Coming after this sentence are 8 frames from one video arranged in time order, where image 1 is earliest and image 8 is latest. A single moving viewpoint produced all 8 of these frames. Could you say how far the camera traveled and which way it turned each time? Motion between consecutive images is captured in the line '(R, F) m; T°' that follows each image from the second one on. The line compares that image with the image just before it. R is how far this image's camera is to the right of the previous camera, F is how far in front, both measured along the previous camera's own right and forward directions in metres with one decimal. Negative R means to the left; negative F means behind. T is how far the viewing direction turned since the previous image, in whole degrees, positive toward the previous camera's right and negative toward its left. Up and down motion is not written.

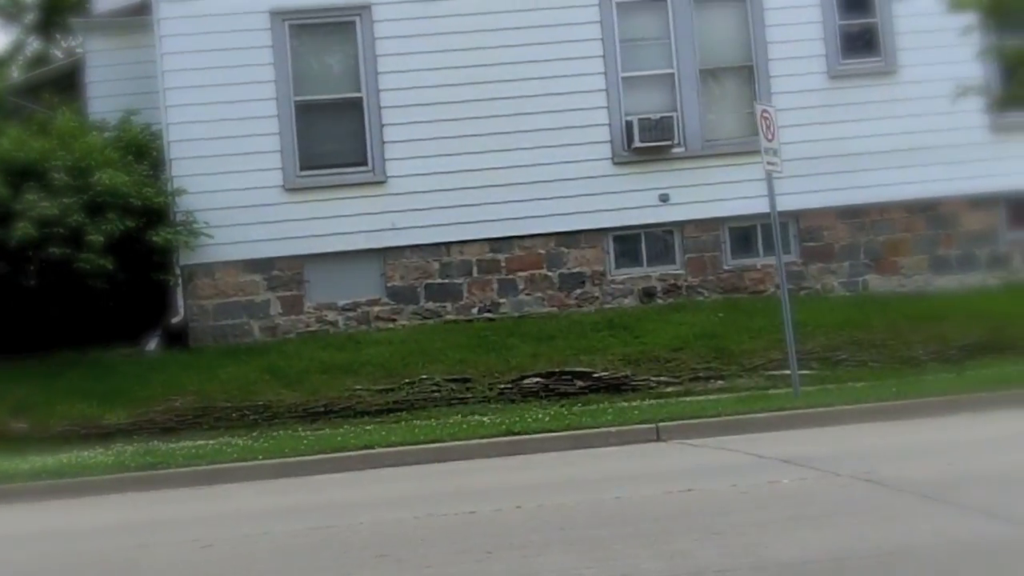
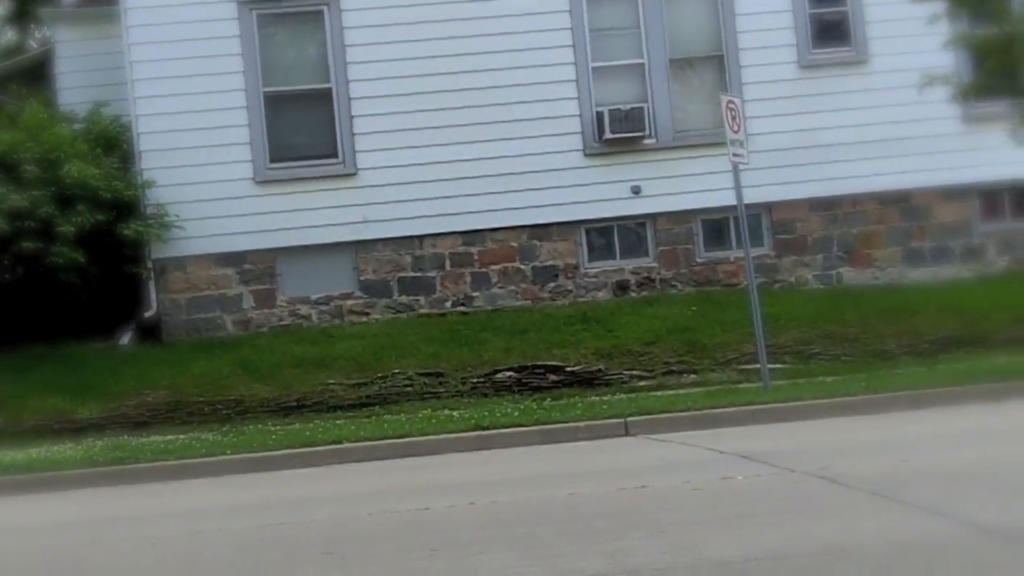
(+0.2, 0.0) m; +1°
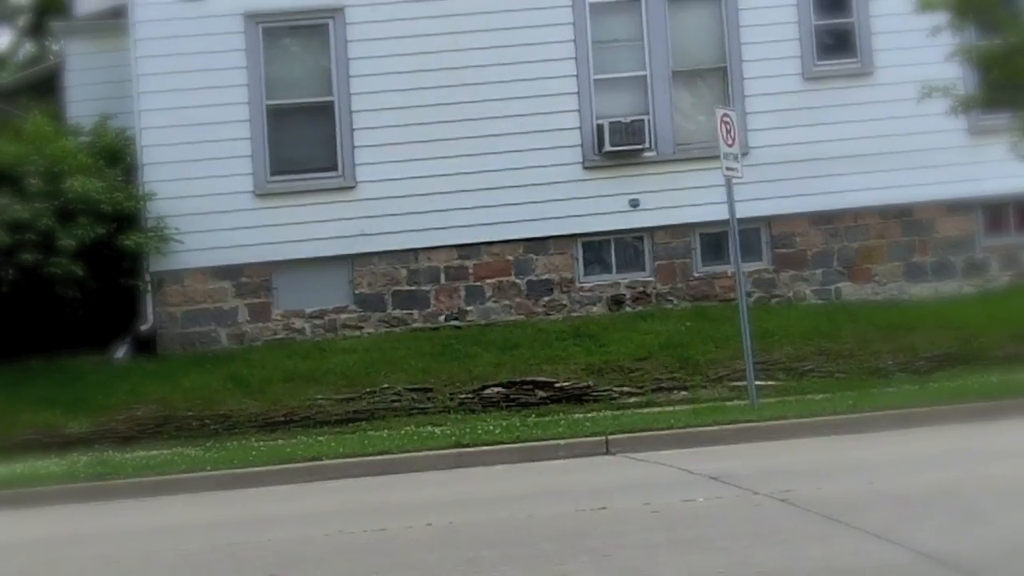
(+0.5, +0.1) m; -2°
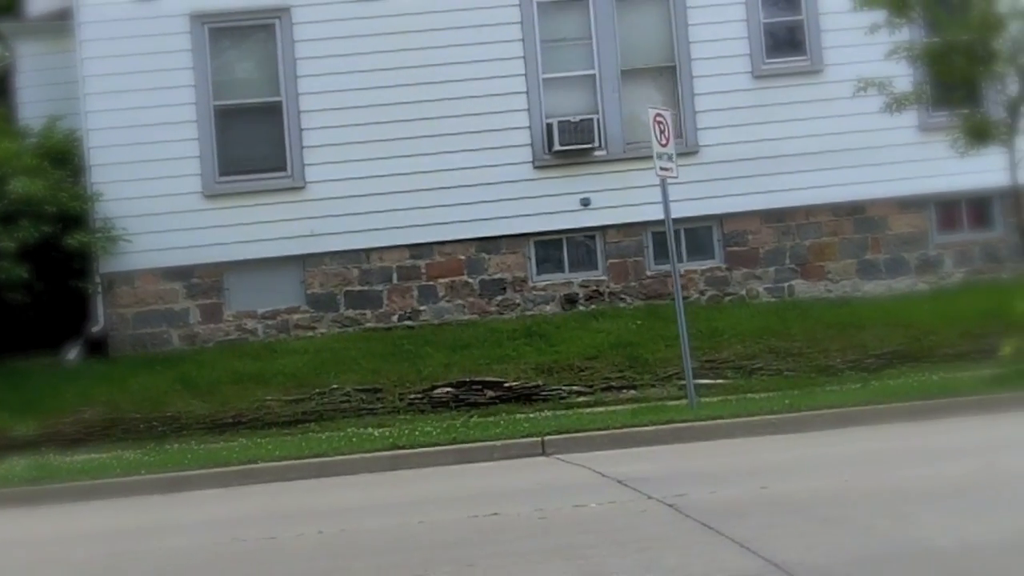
(+0.5, 0.0) m; +1°
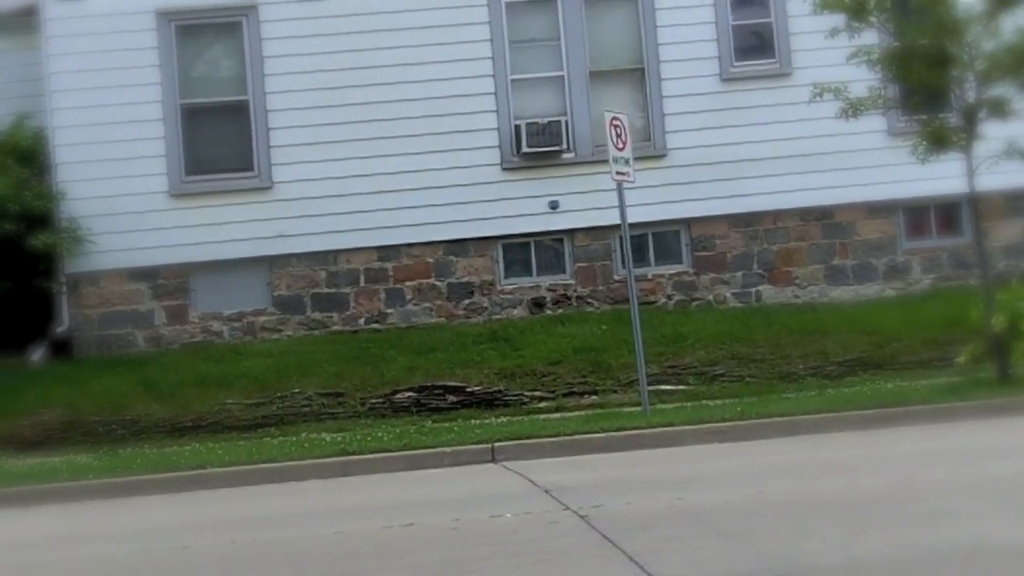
(+0.4, 0.0) m; 0°
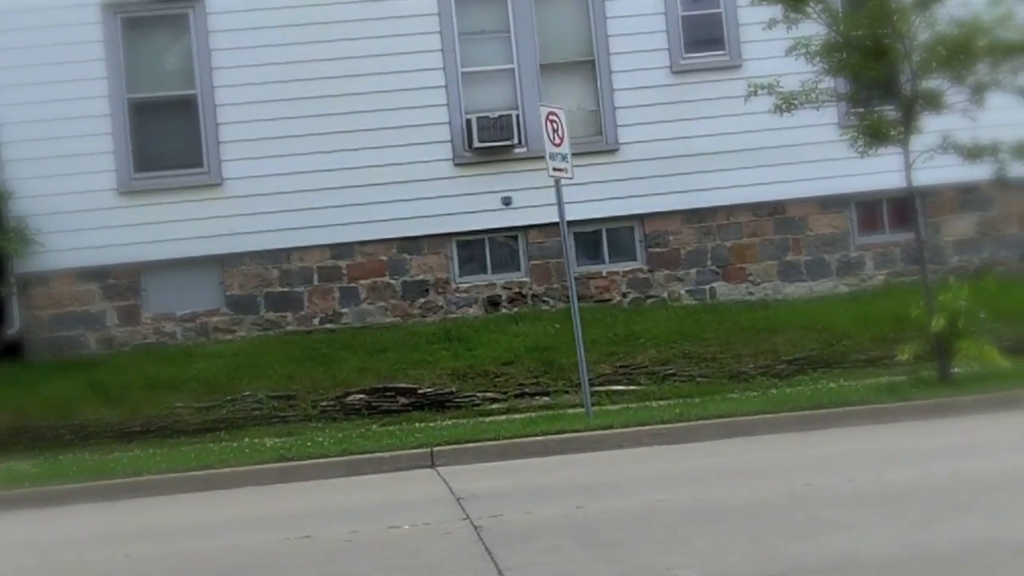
(+0.4, 0.0) m; +1°
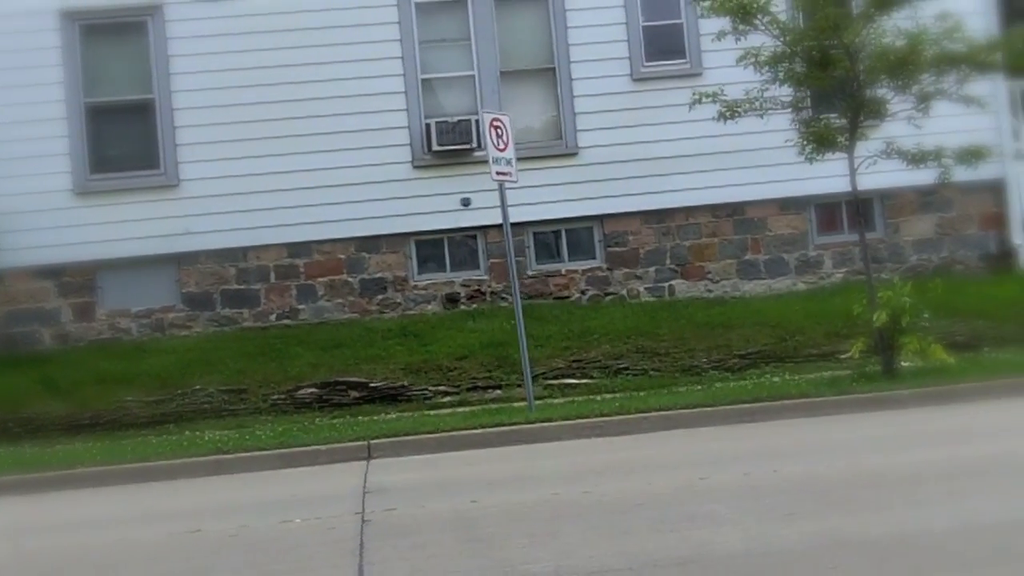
(+0.5, 0.0) m; +1°
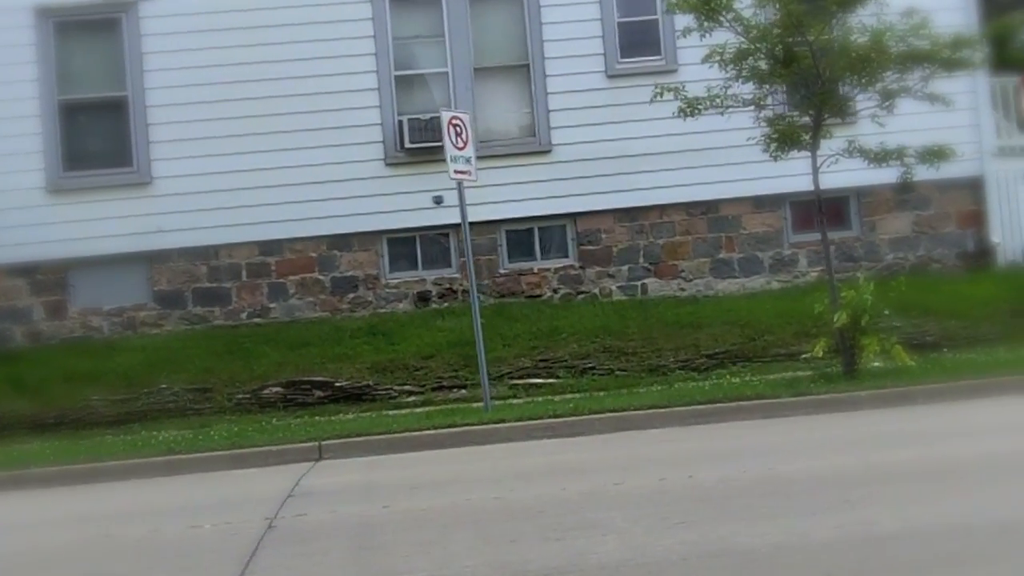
(+0.5, 0.0) m; 0°
